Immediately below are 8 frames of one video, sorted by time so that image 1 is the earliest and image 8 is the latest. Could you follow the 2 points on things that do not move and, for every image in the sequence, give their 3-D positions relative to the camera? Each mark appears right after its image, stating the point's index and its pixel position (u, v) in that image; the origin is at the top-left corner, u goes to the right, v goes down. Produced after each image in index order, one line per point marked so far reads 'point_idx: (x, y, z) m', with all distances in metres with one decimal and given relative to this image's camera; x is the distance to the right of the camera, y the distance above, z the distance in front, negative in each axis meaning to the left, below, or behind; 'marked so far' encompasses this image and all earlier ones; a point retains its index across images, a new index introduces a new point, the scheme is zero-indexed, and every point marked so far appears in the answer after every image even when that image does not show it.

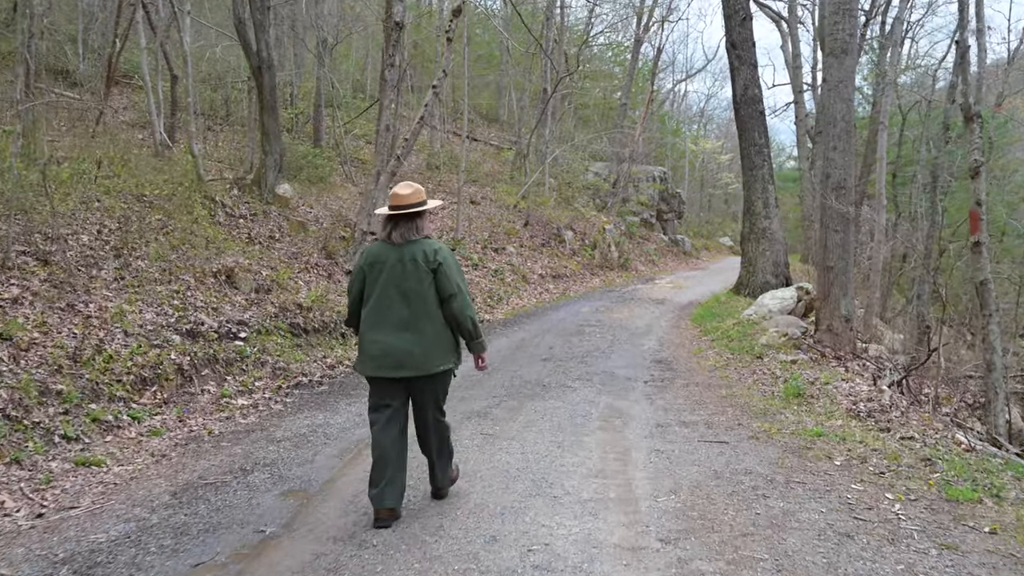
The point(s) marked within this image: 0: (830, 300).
0: (+3.4, -0.1, +10.2) m
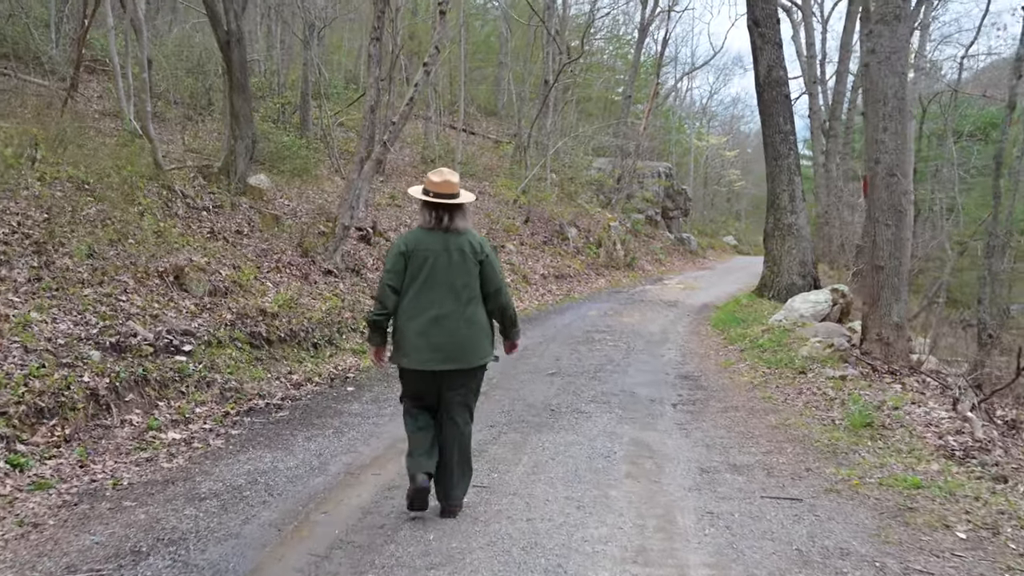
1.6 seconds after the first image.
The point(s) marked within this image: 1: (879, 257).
0: (+3.4, -0.2, +8.9) m
1: (+3.3, +0.3, +8.9) m
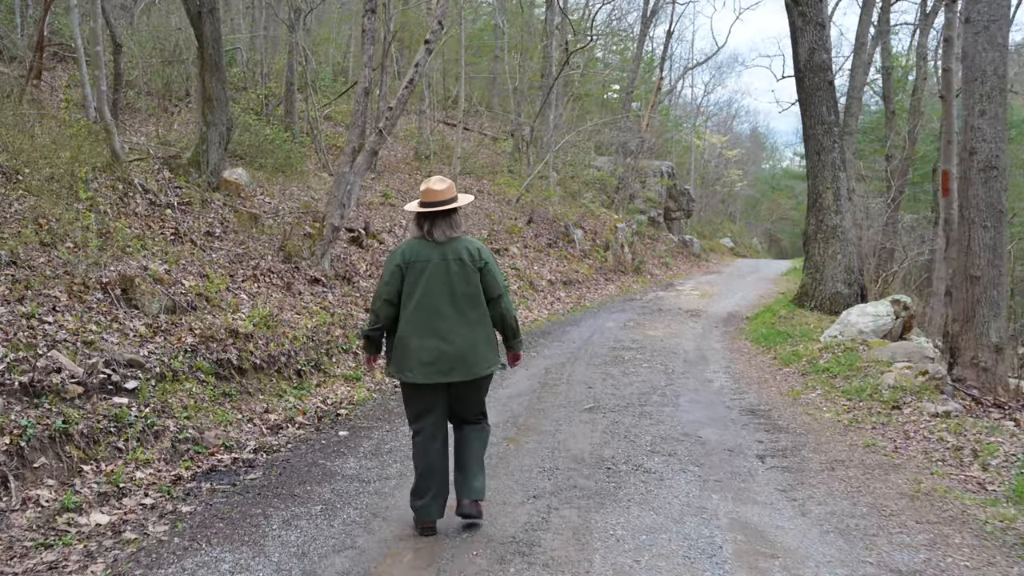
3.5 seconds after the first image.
0: (+3.5, -0.3, +7.4) m
1: (+3.5, +0.2, +7.4) m
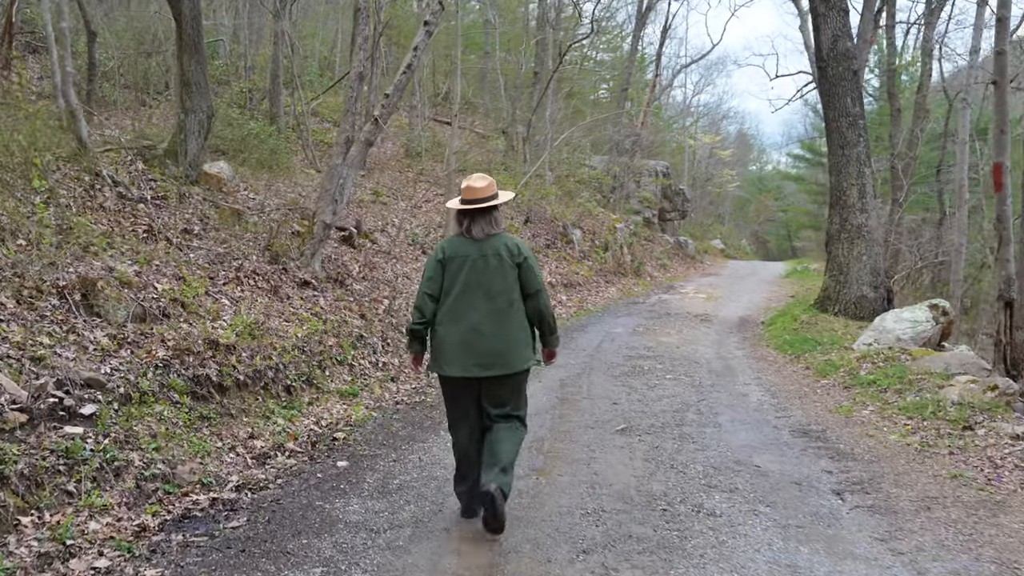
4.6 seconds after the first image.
0: (+3.7, -0.3, +6.7) m
1: (+3.6, +0.1, +6.7) m
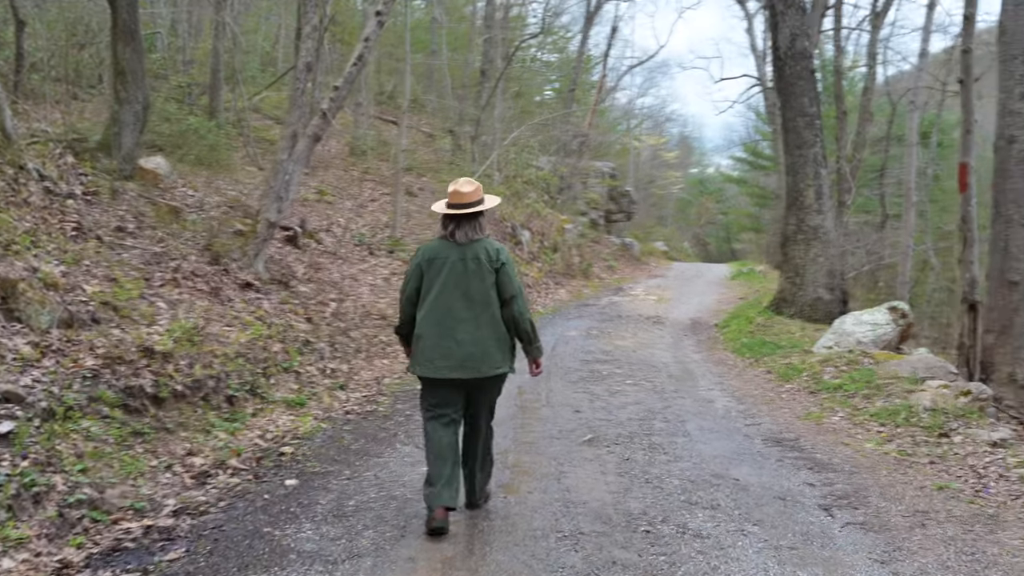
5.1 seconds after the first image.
0: (+3.4, -0.3, +6.5) m
1: (+3.4, +0.1, +6.5) m
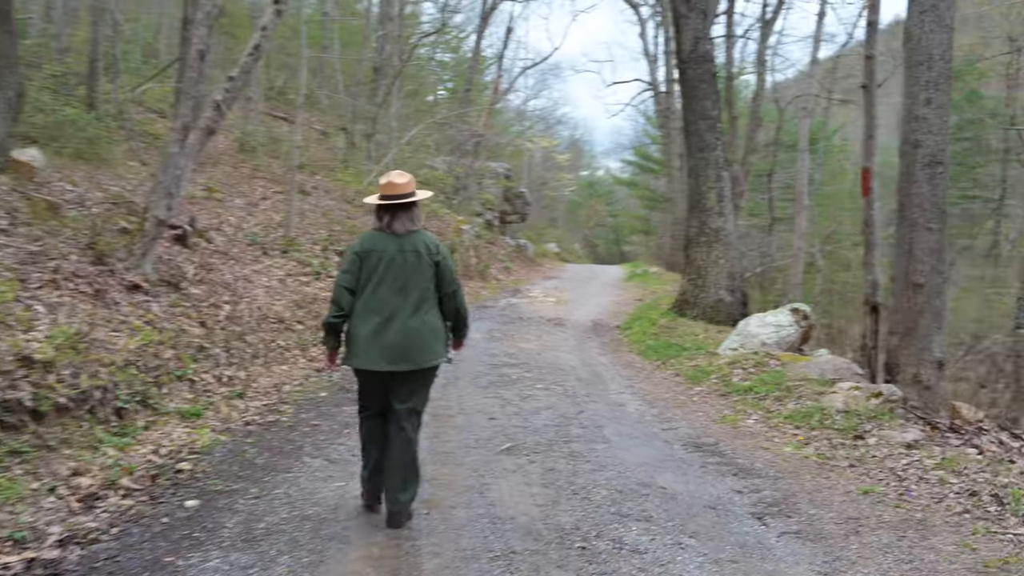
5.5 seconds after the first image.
0: (+2.8, -0.3, +6.6) m
1: (+2.8, +0.1, +6.7) m
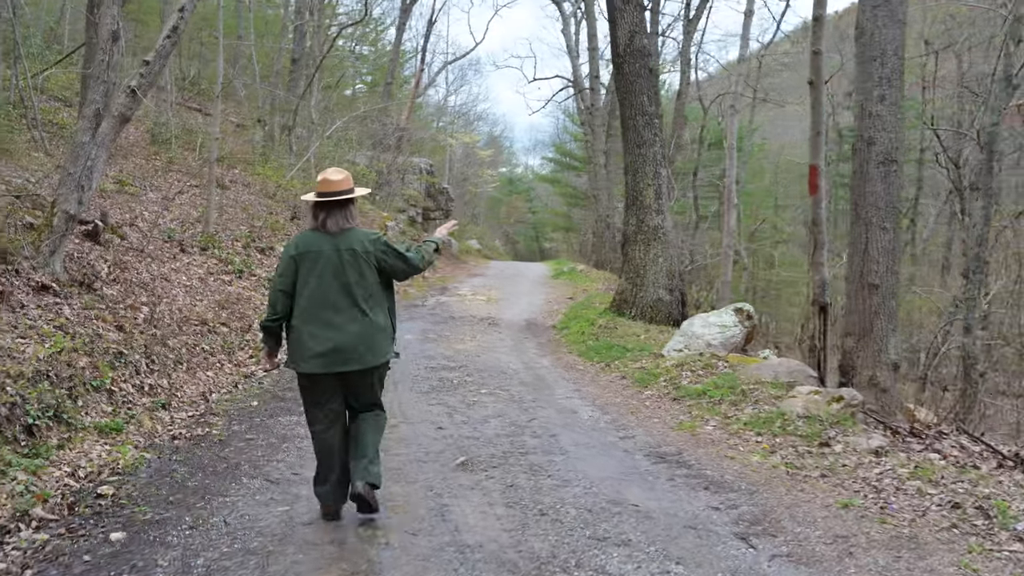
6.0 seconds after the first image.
0: (+2.4, -0.3, +6.5) m
1: (+2.4, +0.1, +6.5) m
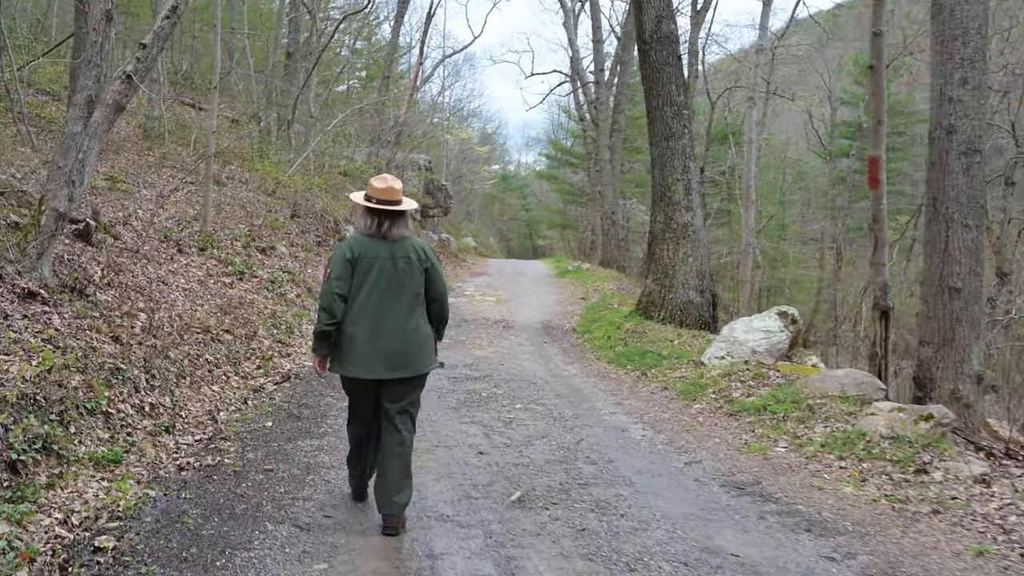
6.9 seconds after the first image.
0: (+2.7, -0.4, +5.9) m
1: (+2.7, +0.1, +5.9) m
